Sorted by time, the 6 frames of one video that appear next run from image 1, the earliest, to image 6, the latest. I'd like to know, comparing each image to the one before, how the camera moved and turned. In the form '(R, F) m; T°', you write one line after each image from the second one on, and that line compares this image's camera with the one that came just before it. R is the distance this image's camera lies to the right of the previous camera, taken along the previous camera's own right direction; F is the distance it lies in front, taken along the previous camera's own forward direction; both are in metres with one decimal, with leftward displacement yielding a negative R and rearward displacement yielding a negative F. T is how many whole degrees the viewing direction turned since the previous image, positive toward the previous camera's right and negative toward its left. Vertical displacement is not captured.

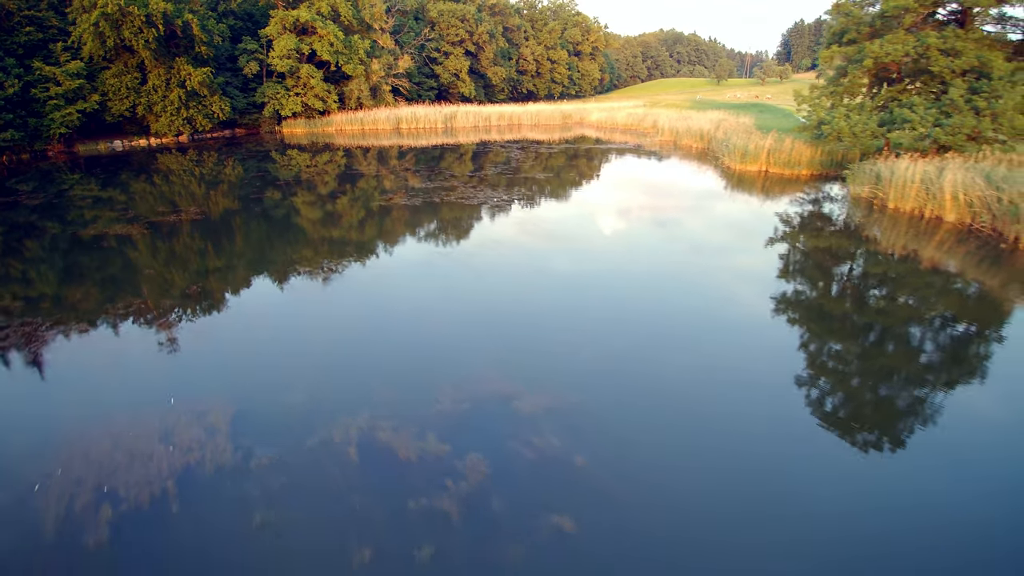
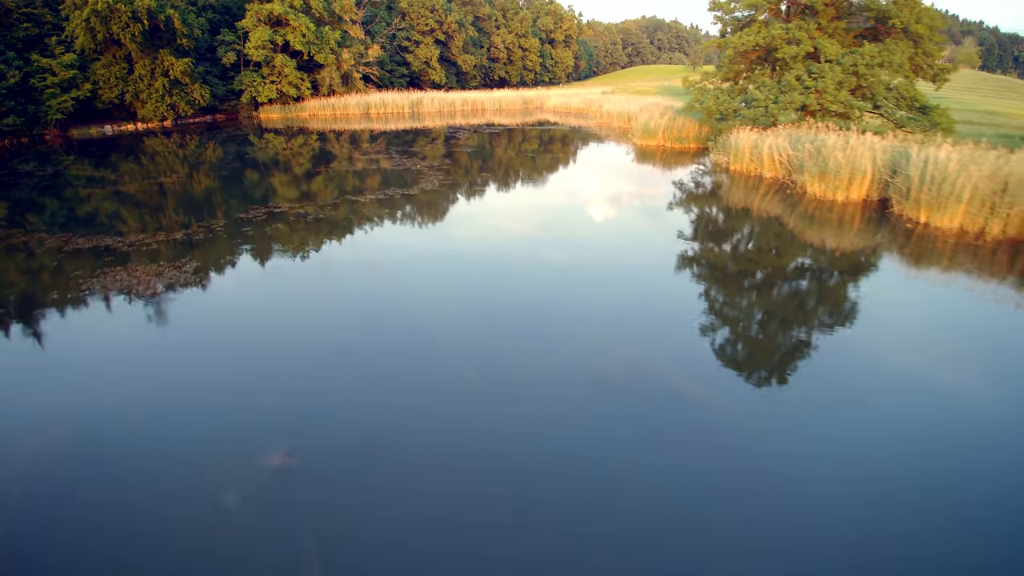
(+0.4, -0.8) m; +1°
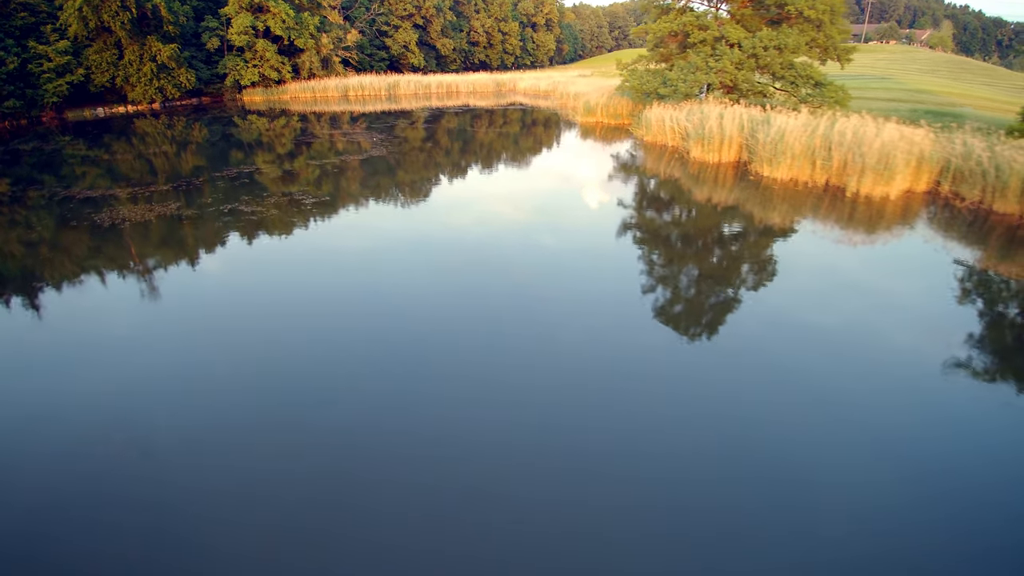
(+0.4, -0.6) m; +1°
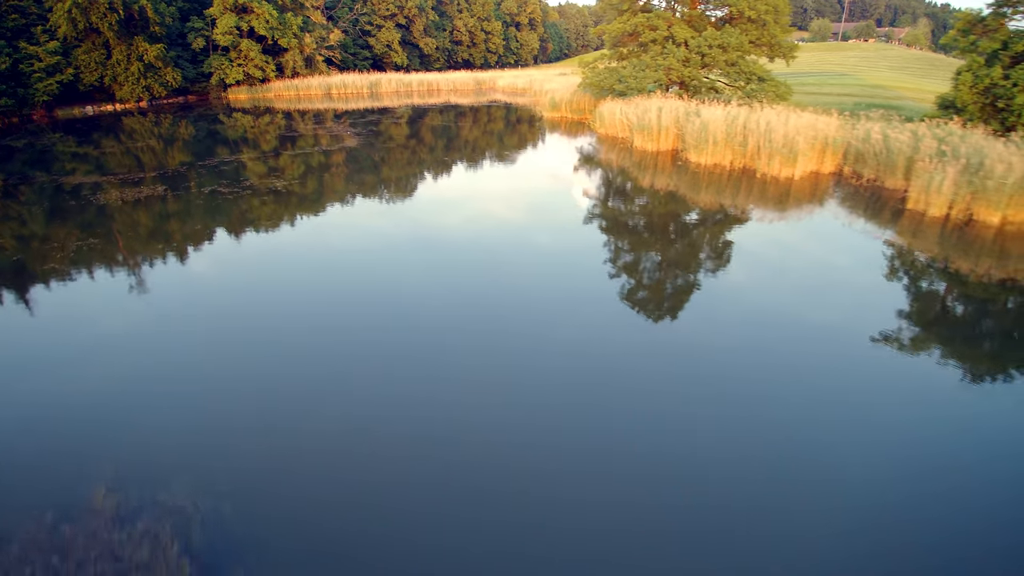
(+0.2, -0.4) m; +1°
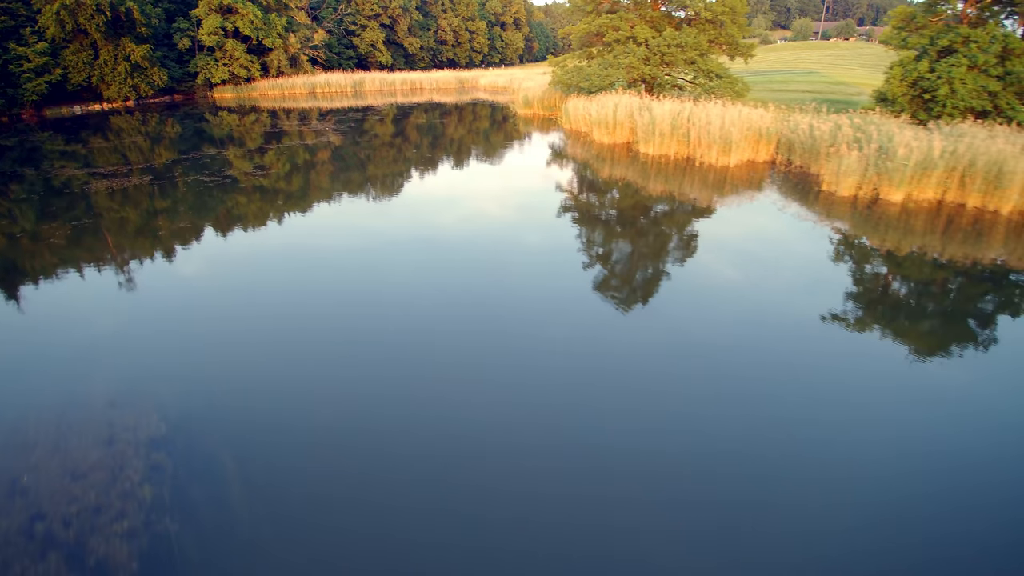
(+0.2, -0.3) m; +1°
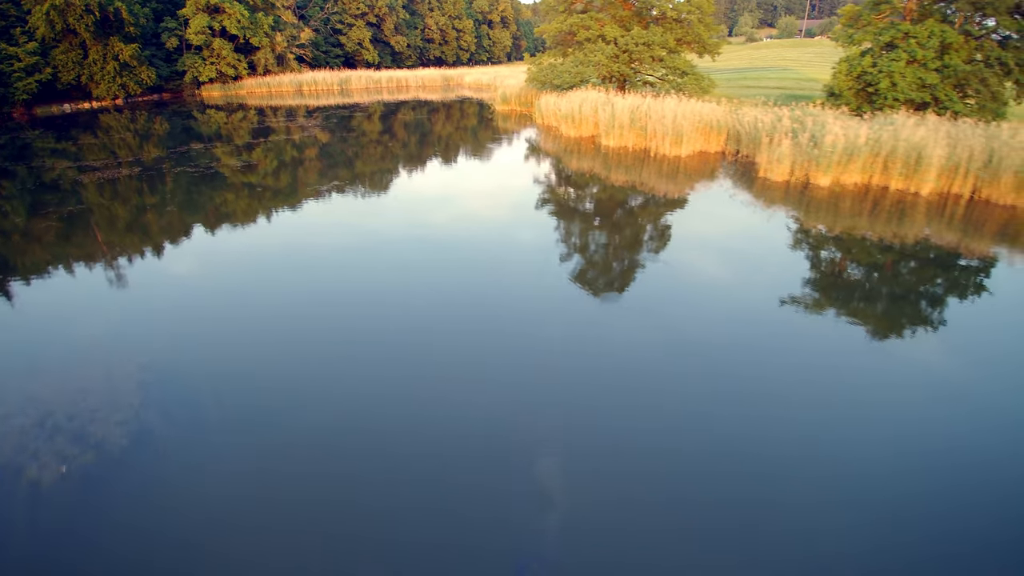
(+0.2, -0.3) m; +1°
